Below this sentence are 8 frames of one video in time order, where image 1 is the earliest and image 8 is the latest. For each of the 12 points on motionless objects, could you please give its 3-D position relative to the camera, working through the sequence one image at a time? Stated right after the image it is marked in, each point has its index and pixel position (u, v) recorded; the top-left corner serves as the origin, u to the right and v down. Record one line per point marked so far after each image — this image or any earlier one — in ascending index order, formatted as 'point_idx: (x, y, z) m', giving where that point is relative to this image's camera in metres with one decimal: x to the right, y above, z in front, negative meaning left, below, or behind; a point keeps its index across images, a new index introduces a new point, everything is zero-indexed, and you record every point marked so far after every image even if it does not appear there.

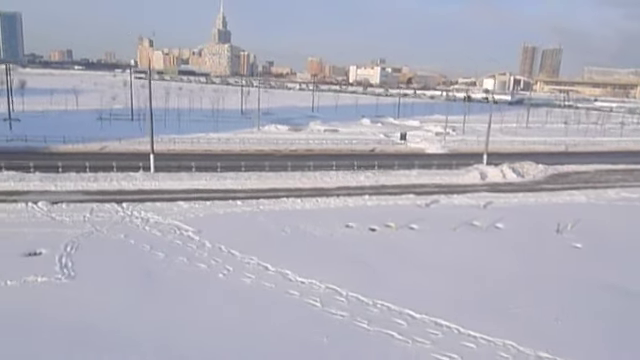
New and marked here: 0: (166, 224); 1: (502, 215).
0: (-4.8, -1.4, +15.5) m
1: (+6.8, -1.3, +18.1) m
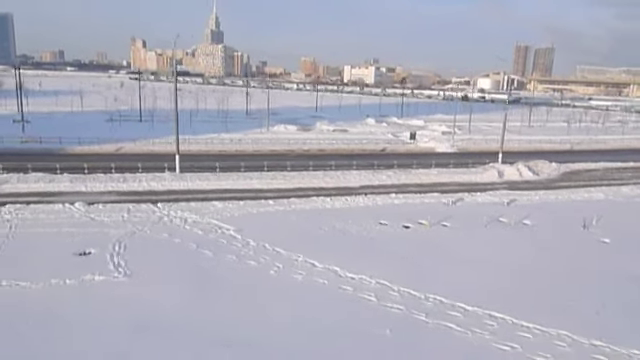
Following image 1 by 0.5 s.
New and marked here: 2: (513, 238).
0: (-3.7, -1.4, +15.8) m
1: (+7.9, -1.2, +18.6) m
2: (+6.4, -1.8, +16.2) m
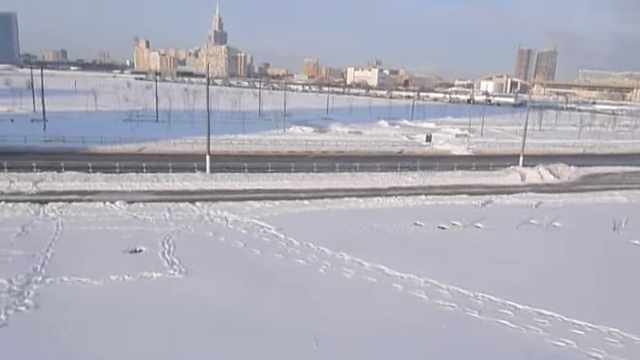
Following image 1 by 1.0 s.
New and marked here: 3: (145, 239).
0: (-2.4, -1.4, +16.1) m
1: (+9.2, -1.3, +18.9) m
2: (+7.7, -1.9, +16.6) m
3: (-5.1, -1.7, +14.3) m
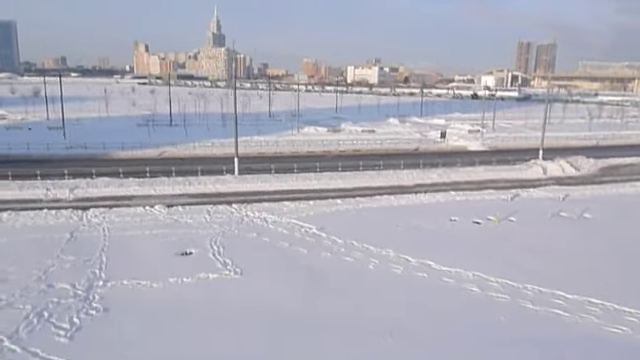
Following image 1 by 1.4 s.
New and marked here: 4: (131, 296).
0: (-1.1, -1.4, +16.4) m
1: (+10.5, -1.0, +19.2) m
2: (+9.0, -1.7, +16.9) m
3: (-3.8, -1.8, +14.6) m
4: (-4.4, -2.7, +11.3) m
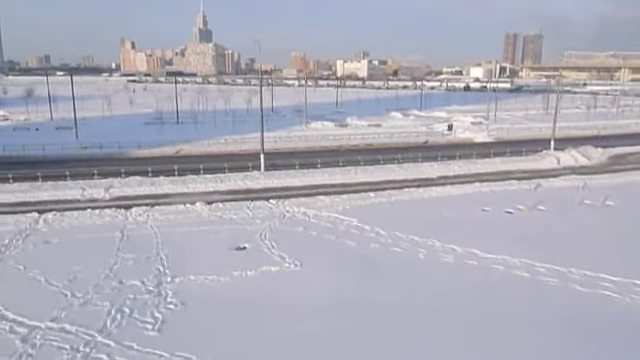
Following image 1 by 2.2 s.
0: (+0.3, -1.3, +16.9) m
1: (+11.7, -0.6, +20.0) m
2: (+10.3, -1.3, +17.6) m
3: (-2.4, -1.7, +15.1) m
4: (-2.8, -2.6, +11.8) m
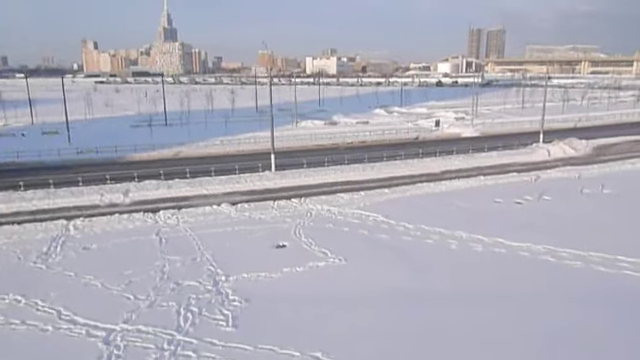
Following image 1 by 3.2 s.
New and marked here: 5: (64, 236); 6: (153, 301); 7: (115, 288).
0: (+1.2, -1.2, +17.7) m
1: (+12.4, -0.1, +21.5) m
2: (+11.2, -0.9, +19.0) m
3: (-1.3, -1.8, +15.7) m
4: (-1.5, -2.7, +12.3) m
5: (-8.3, -1.8, +15.8) m
6: (-4.0, -2.9, +11.6) m
7: (-5.2, -2.7, +12.3) m
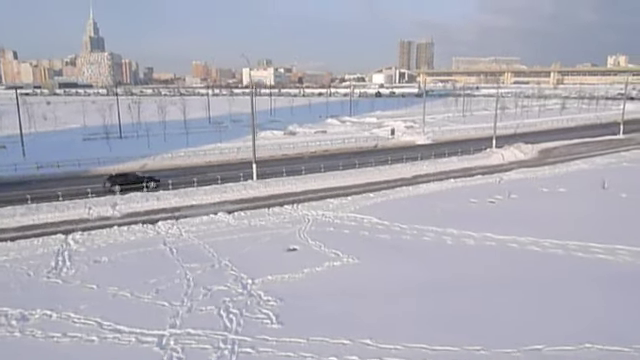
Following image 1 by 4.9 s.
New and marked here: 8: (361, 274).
0: (+1.0, -1.4, +18.7) m
1: (+11.6, -0.1, +24.0) m
2: (+10.7, -0.8, +21.4) m
3: (-1.1, -2.0, +16.4) m
4: (-0.9, -2.8, +13.0) m
5: (-8.0, -2.3, +15.6) m
6: (-3.2, -3.1, +12.0) m
7: (-4.5, -3.0, +12.5) m
8: (+1.1, -2.7, +13.8) m
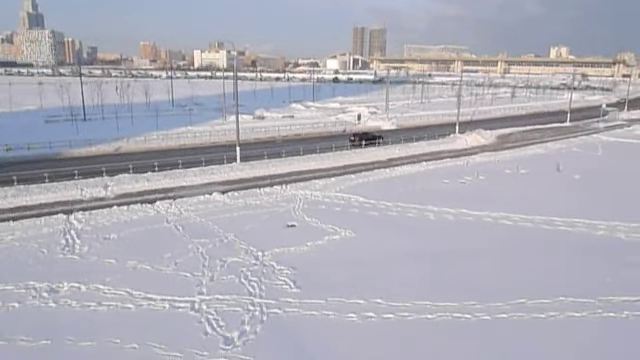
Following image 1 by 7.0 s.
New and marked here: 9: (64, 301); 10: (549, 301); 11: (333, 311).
0: (+0.6, -0.6, +20.1) m
1: (+10.6, +0.8, +26.4) m
2: (+10.0, 0.0, +23.7) m
3: (-1.3, -1.3, +17.6) m
4: (-0.7, -2.3, +14.3) m
5: (-8.1, -1.6, +16.1) m
6: (-2.9, -2.6, +13.0) m
7: (-4.2, -2.4, +13.4) m
8: (+1.2, -2.1, +15.2) m
9: (-6.2, -2.9, +11.8) m
10: (+5.6, -3.0, +12.0) m
11: (+0.3, -3.1, +11.4) m
